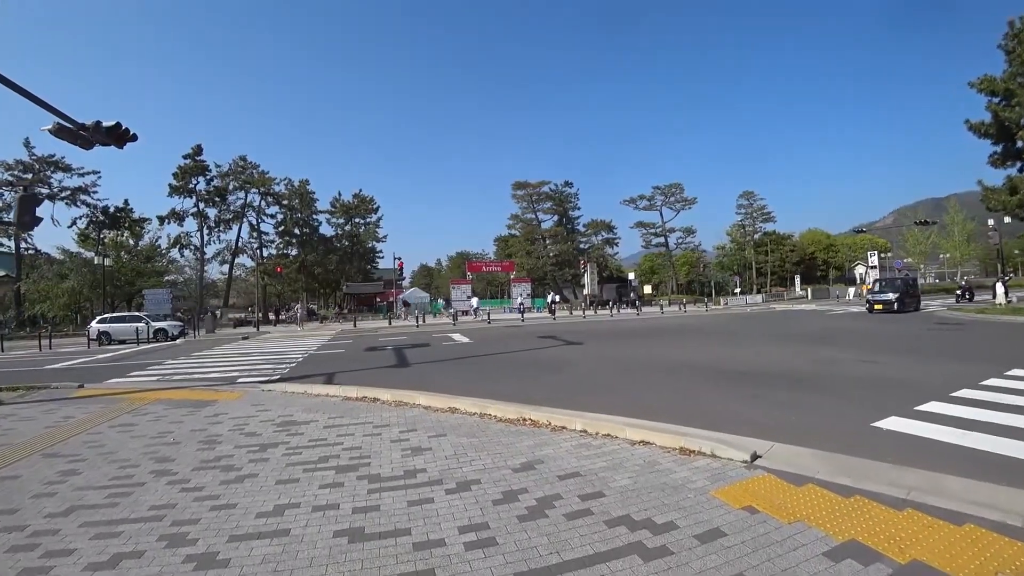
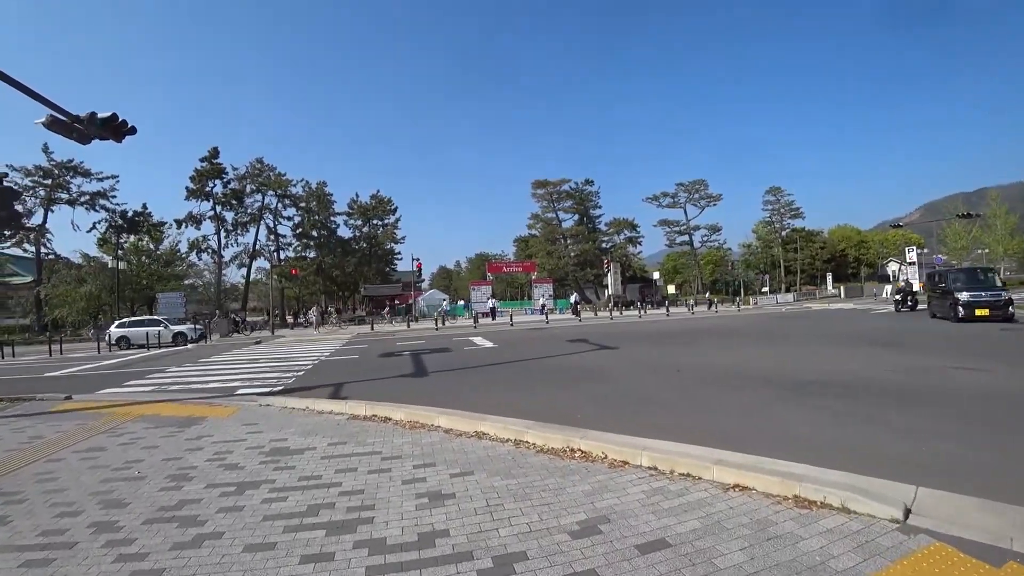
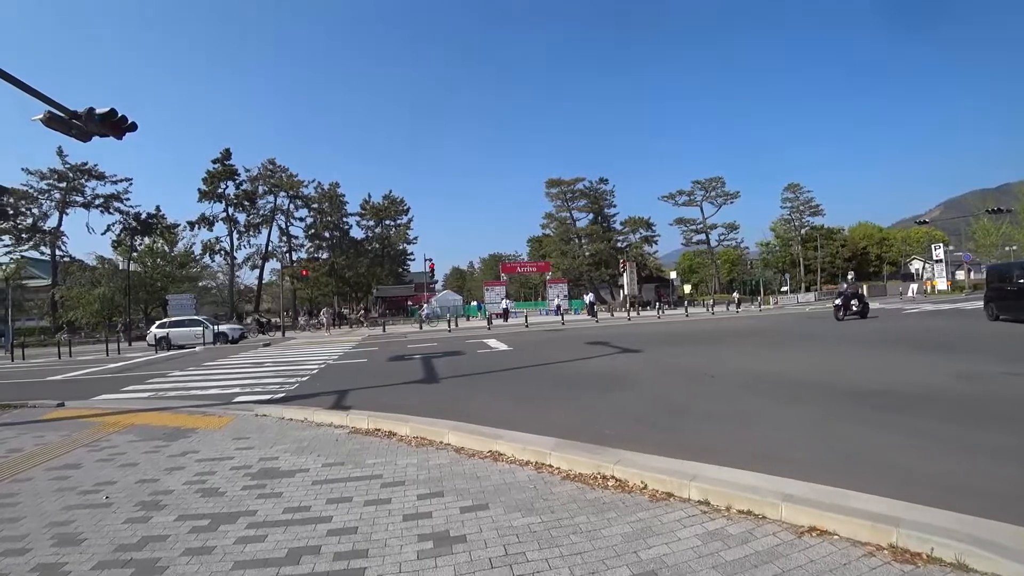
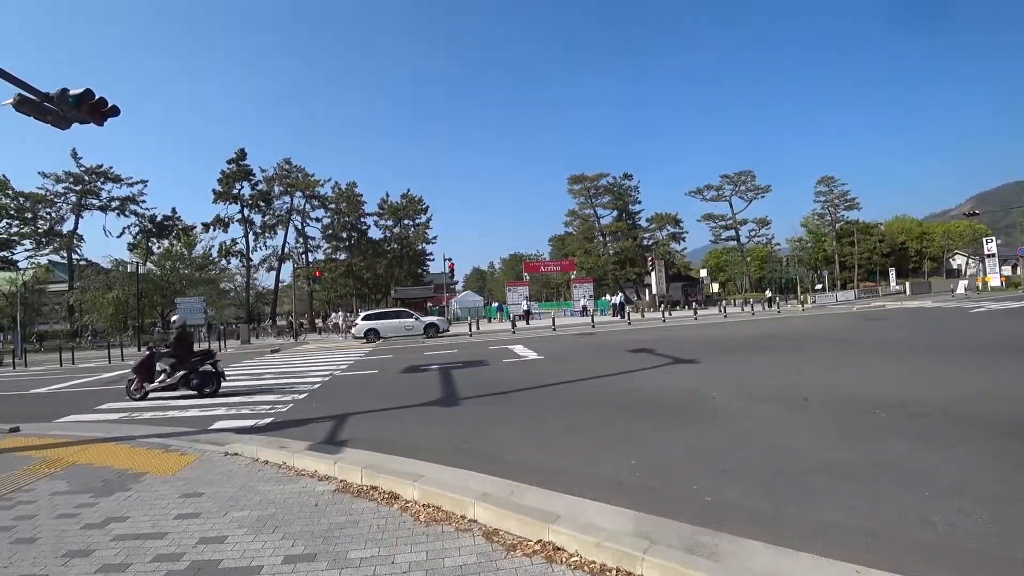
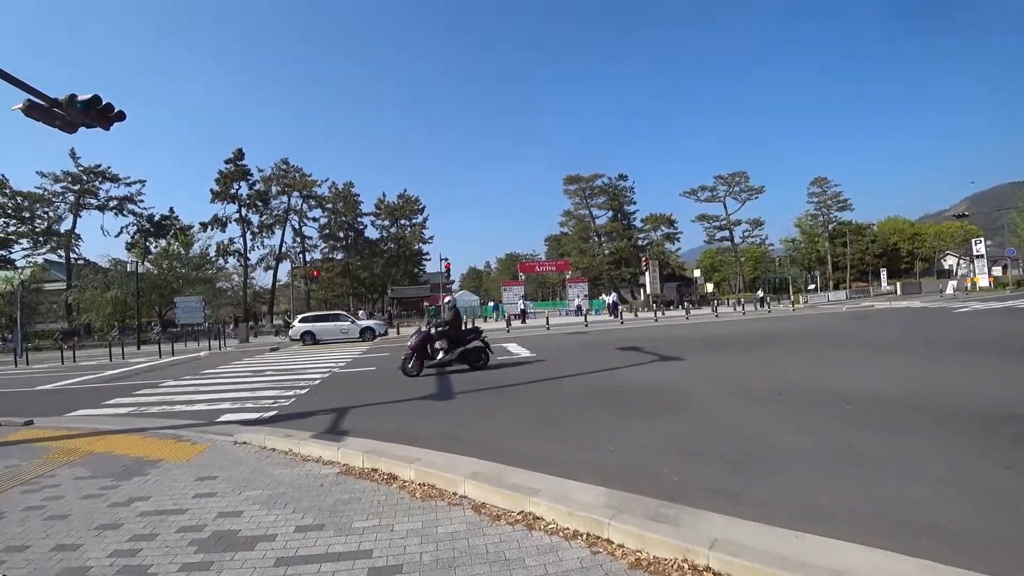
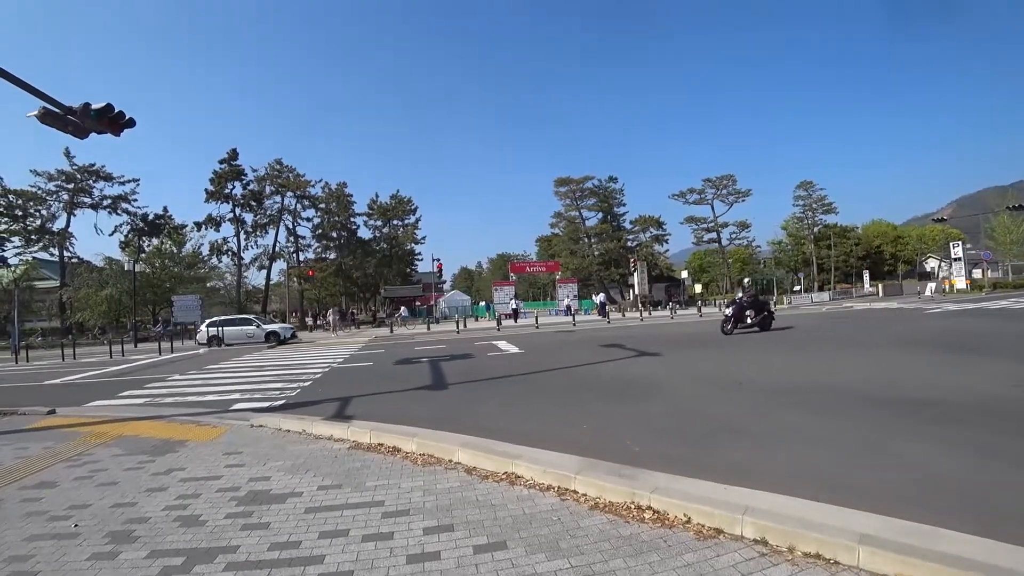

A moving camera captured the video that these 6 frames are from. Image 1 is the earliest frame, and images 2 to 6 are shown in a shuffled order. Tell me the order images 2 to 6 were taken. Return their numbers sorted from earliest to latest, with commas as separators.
2, 3, 6, 5, 4
